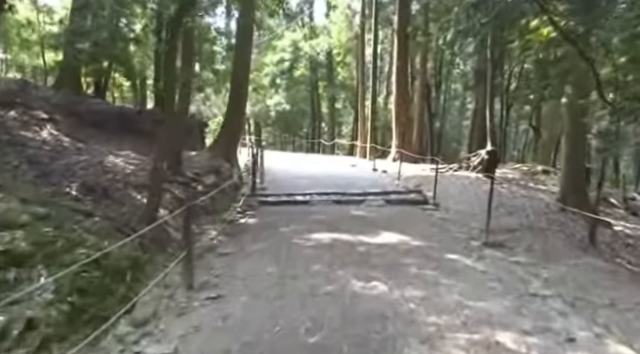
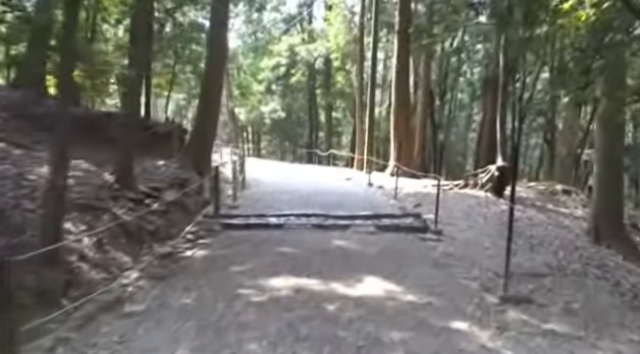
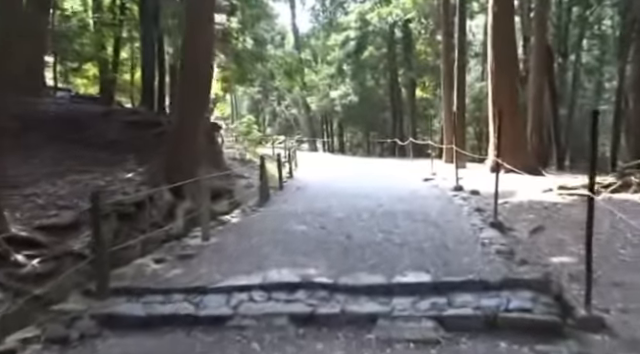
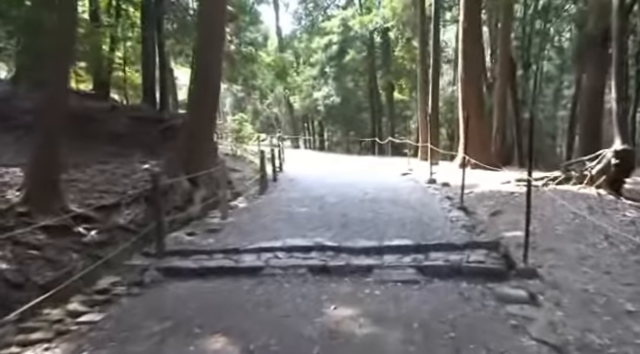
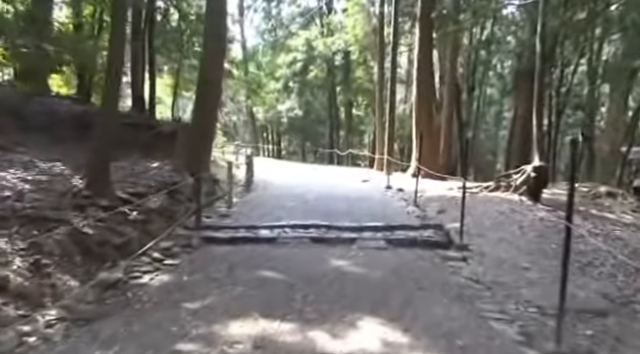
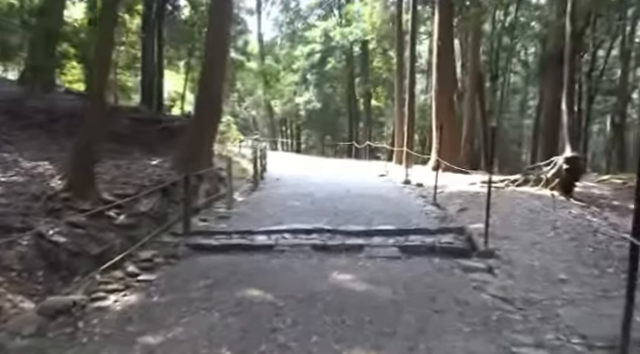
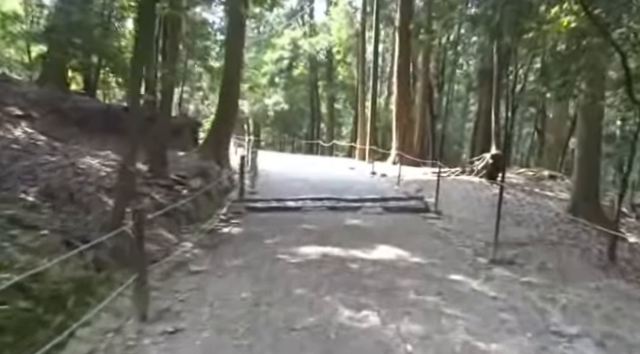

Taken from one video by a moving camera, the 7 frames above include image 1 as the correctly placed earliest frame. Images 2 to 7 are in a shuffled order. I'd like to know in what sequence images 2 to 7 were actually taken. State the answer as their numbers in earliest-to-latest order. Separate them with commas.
7, 2, 5, 6, 4, 3
